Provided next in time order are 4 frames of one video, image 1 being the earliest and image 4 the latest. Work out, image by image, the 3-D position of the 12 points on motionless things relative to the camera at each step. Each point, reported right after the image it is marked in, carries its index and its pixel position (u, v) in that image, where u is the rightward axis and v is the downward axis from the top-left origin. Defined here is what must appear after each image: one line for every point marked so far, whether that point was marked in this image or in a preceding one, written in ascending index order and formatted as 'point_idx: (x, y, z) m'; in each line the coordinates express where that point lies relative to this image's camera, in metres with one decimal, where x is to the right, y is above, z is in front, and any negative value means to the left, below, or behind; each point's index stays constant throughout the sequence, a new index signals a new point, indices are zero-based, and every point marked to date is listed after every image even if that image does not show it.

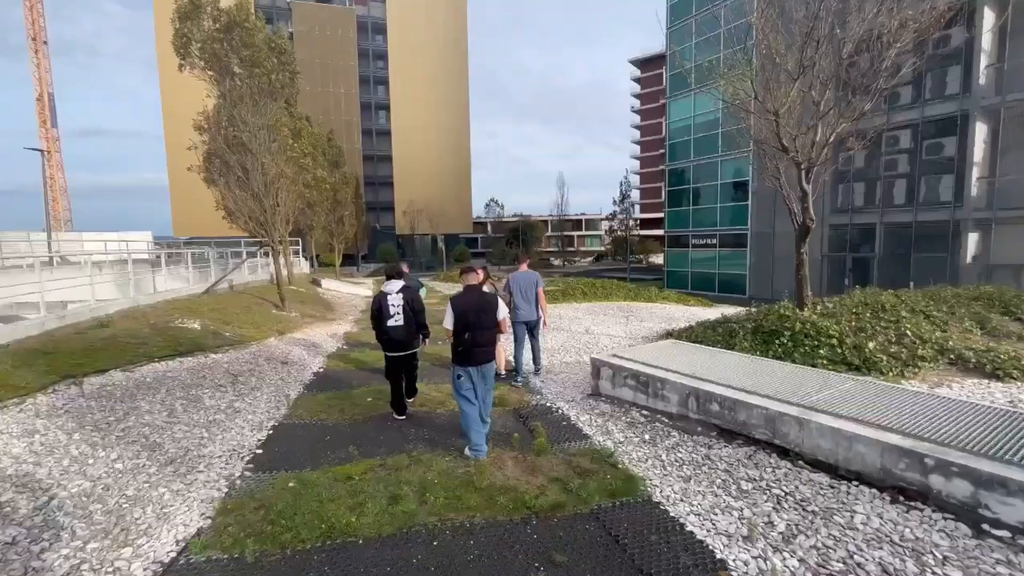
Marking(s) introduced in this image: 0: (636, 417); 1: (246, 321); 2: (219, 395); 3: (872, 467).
0: (+1.6, -1.7, +5.9) m
1: (-6.9, -0.9, +11.9) m
2: (-4.3, -1.6, +6.8) m
3: (+3.1, -1.5, +4.0) m
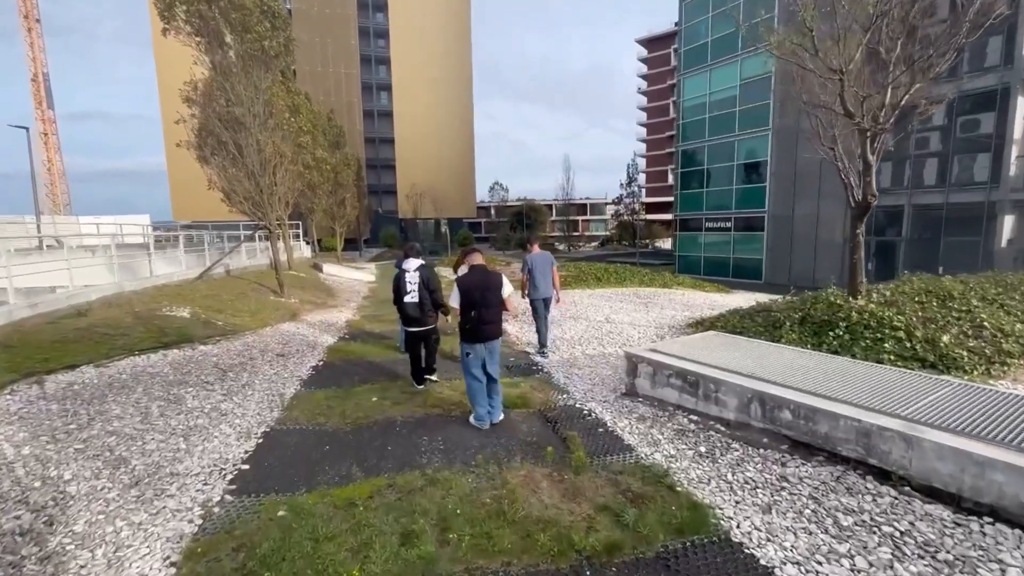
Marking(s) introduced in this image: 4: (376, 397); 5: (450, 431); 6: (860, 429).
0: (+1.9, -1.5, +5.1) m
1: (-6.5, -0.5, +11.1) m
2: (-4.0, -1.4, +6.0) m
3: (+3.4, -1.4, +3.1) m
4: (-1.8, -1.5, +6.2) m
5: (-0.7, -1.6, +5.1) m
6: (+2.9, -1.2, +3.9) m
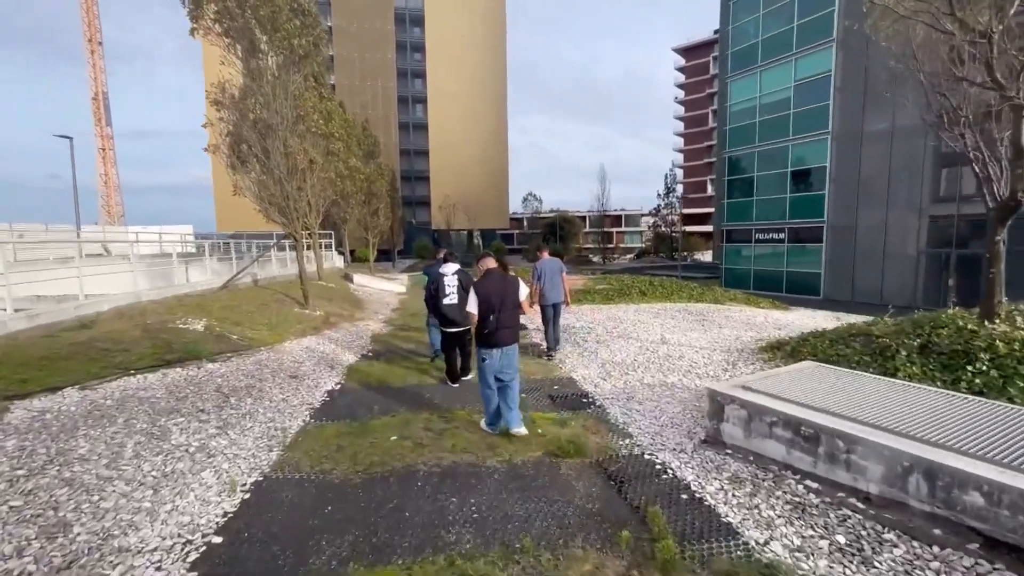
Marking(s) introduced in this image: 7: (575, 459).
0: (+2.4, -1.7, +3.7) m
1: (-5.7, -0.7, +10.3) m
2: (-3.5, -1.5, +5.0) m
3: (+3.7, -1.6, +1.7) m
4: (-1.3, -1.6, +5.1) m
5: (-0.2, -1.7, +4.0) m
6: (+3.3, -1.3, +2.5) m
7: (+0.6, -1.7, +4.6) m
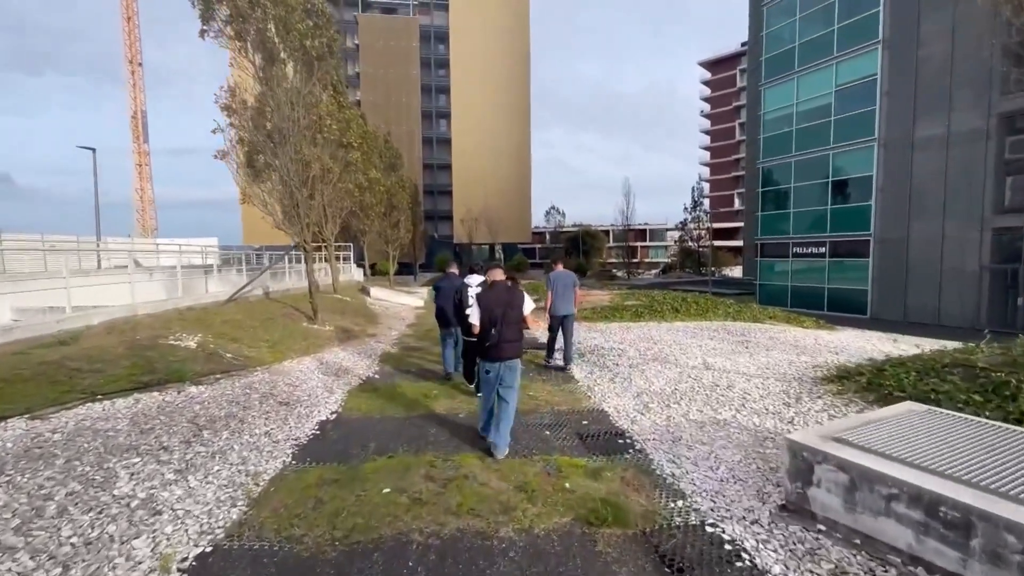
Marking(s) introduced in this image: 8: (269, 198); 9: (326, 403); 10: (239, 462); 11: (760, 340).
0: (+2.5, -1.8, +2.6) m
1: (-5.2, -1.0, +9.6) m
2: (-3.3, -1.6, +4.1) m
3: (+3.7, -1.7, +0.5) m
4: (-1.1, -1.8, +4.1) m
5: (-0.1, -1.9, +2.9) m
6: (+3.3, -1.4, +1.3) m
7: (+0.8, -1.9, +3.5) m
8: (-6.8, +2.5, +12.9) m
9: (-2.6, -1.6, +6.5) m
10: (-2.6, -1.7, +4.5) m
11: (+6.2, -1.3, +11.5) m
